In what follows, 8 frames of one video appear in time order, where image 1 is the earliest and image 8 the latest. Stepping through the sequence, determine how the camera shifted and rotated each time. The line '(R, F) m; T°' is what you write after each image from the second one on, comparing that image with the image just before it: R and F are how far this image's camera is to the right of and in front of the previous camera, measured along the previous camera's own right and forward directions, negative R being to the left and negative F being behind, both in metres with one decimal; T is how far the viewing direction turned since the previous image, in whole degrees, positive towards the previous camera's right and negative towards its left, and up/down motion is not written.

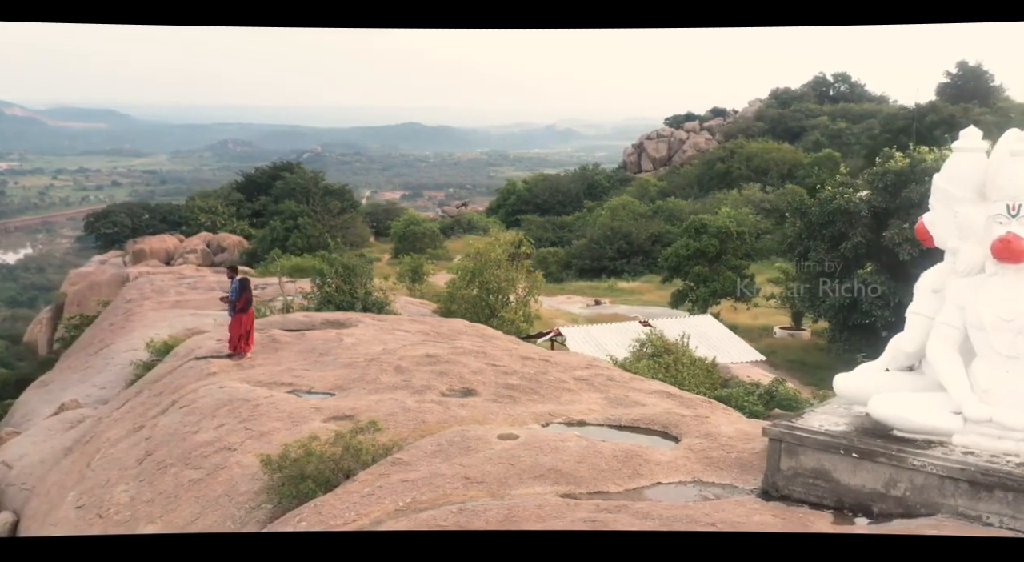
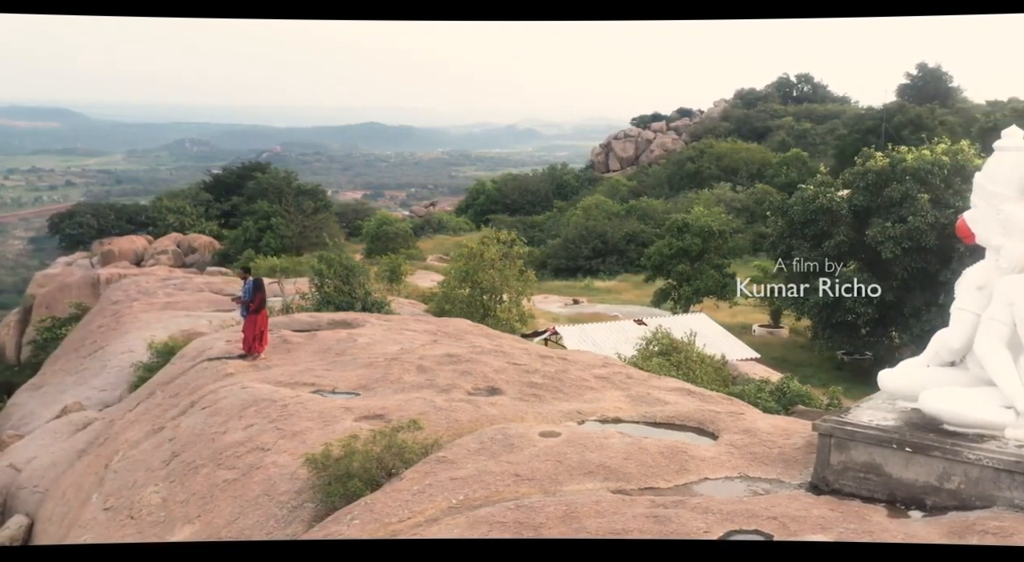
(-0.3, 0.0) m; +1°
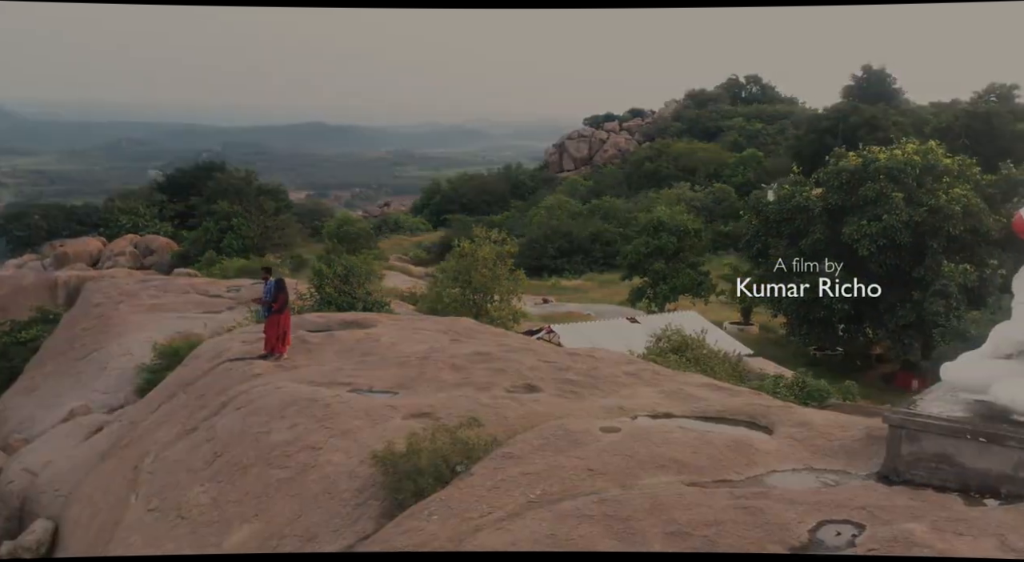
(-0.5, 0.0) m; +1°
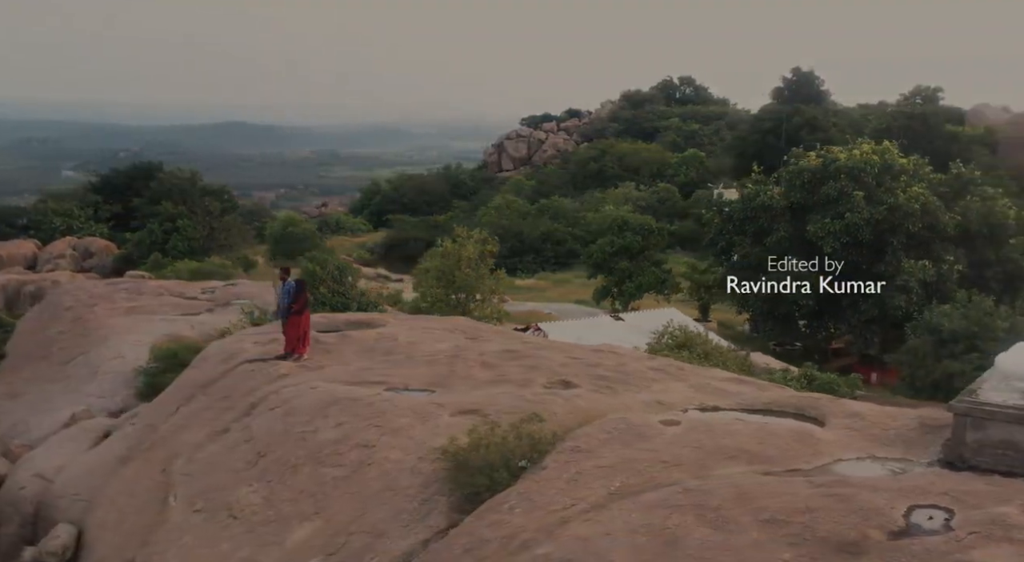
(-0.5, 0.0) m; +2°
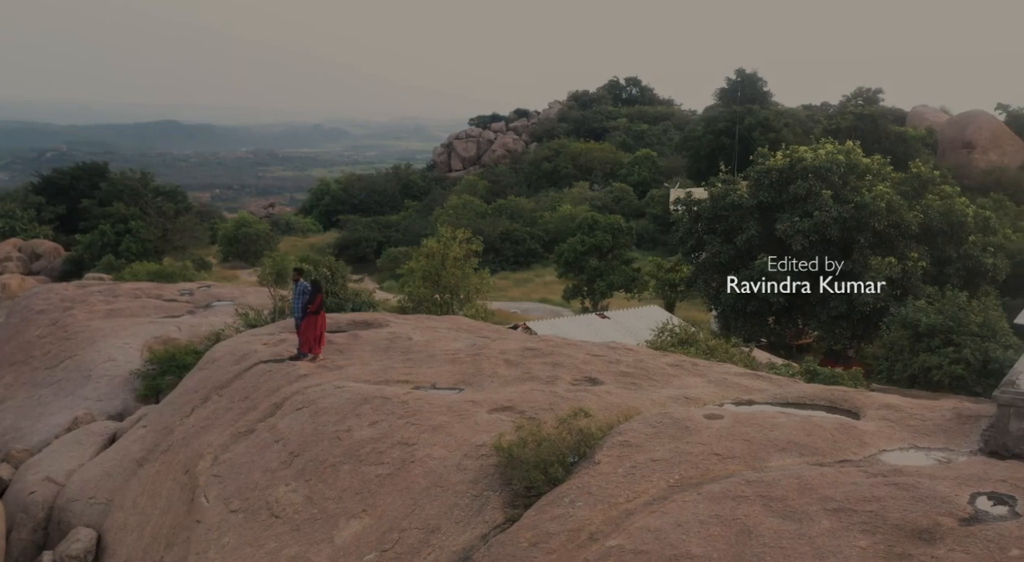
(-0.4, 0.0) m; +2°
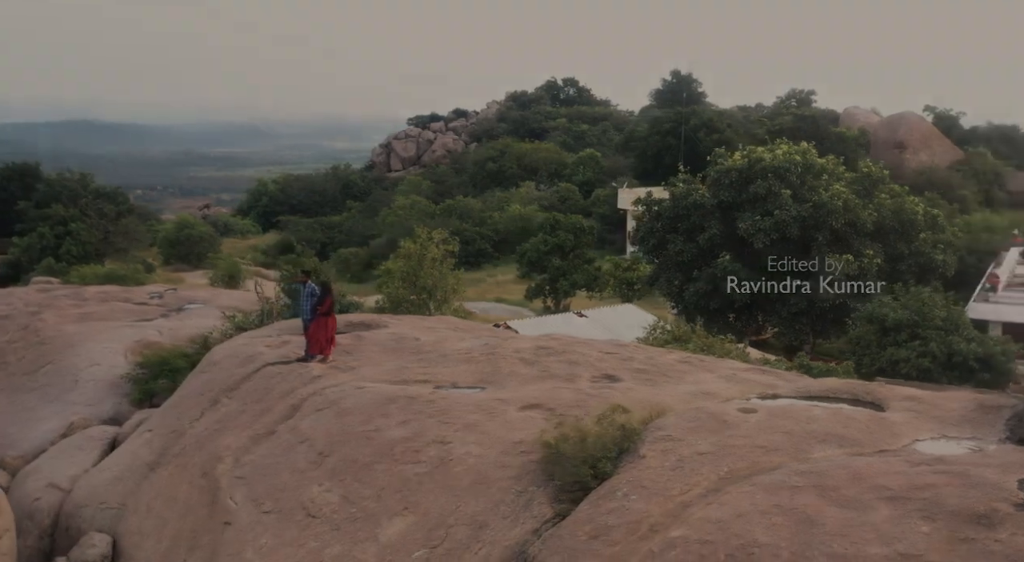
(-0.4, -0.1) m; +2°
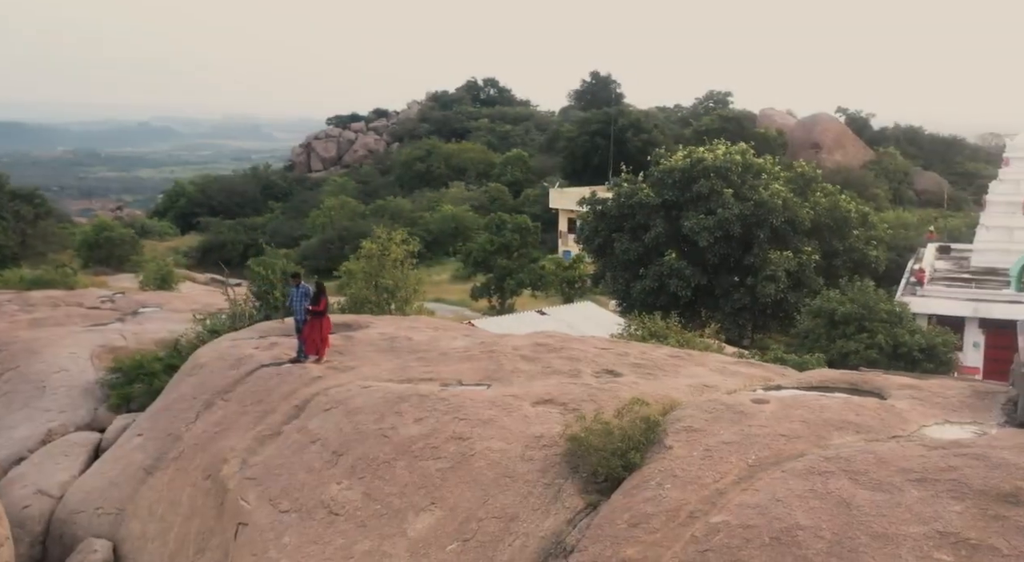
(-0.4, -0.1) m; +3°
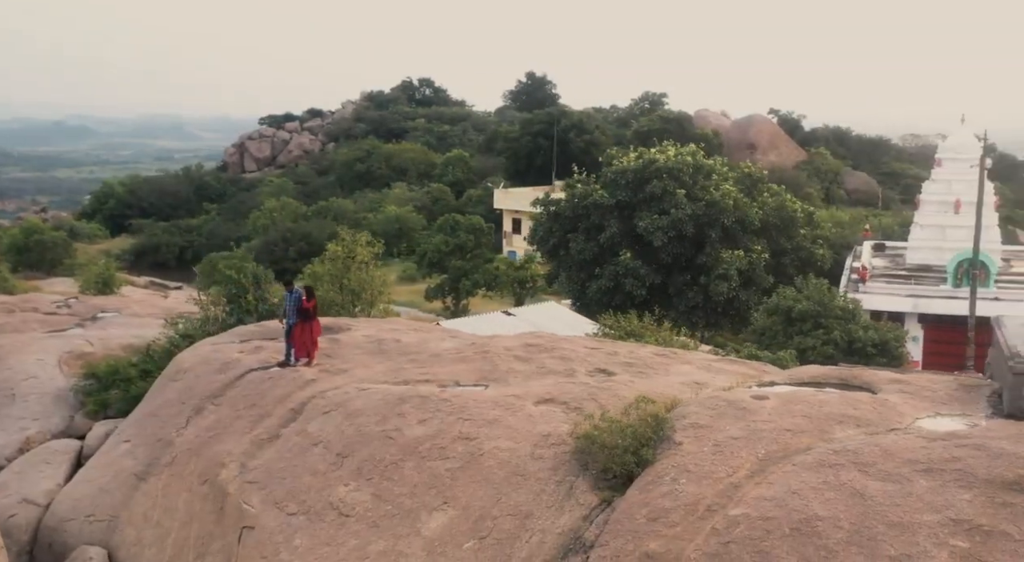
(-0.3, -0.1) m; +3°
